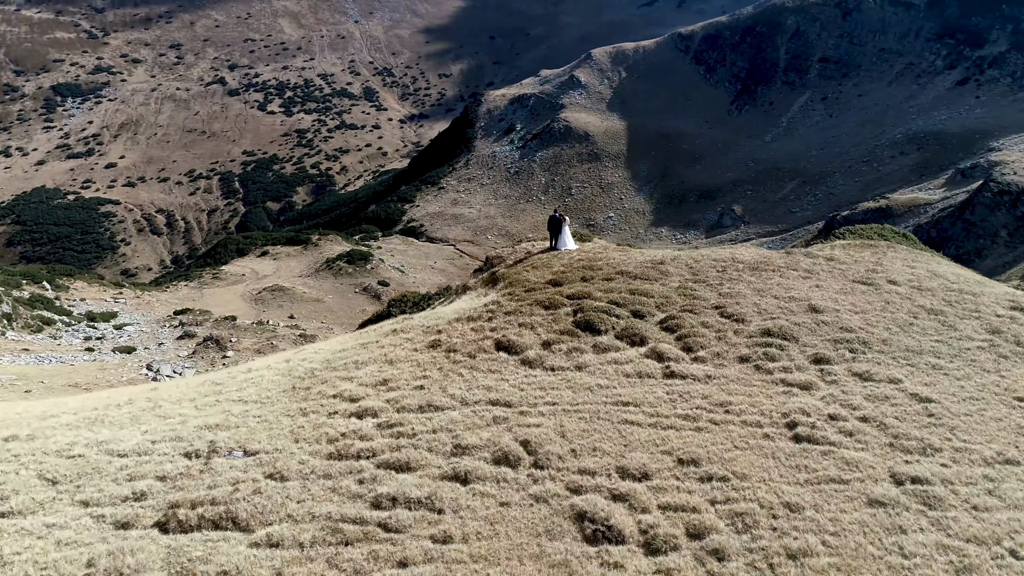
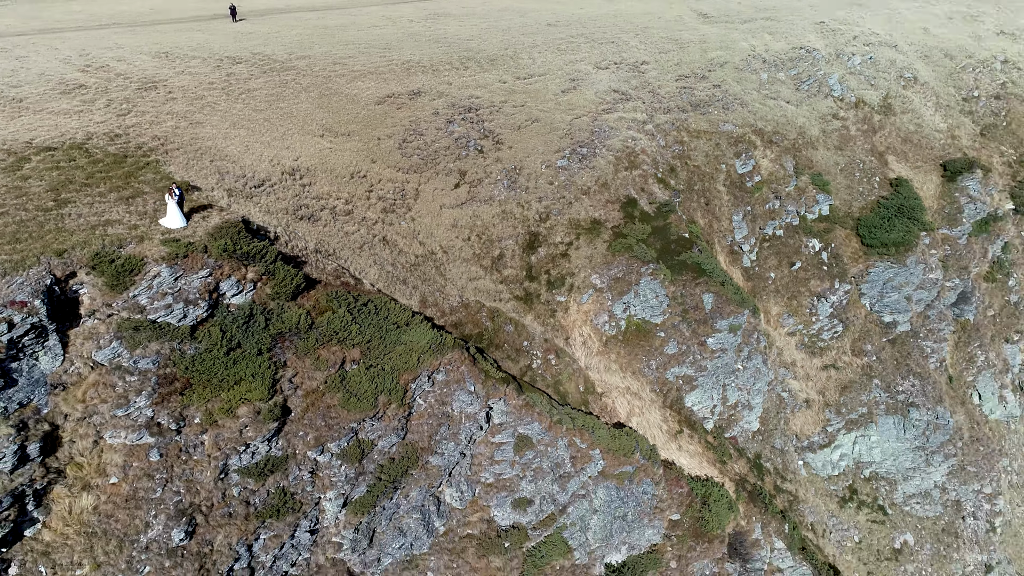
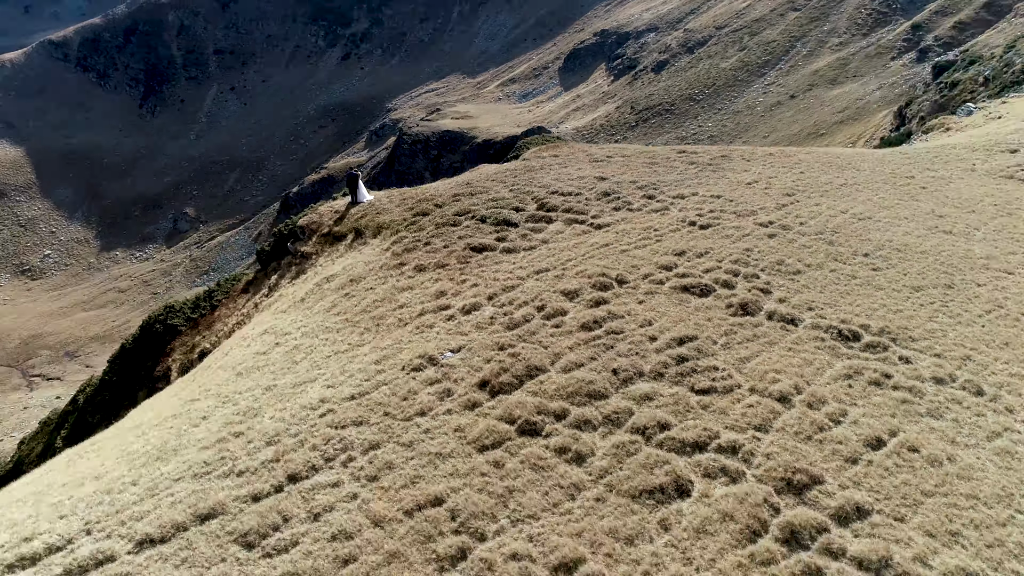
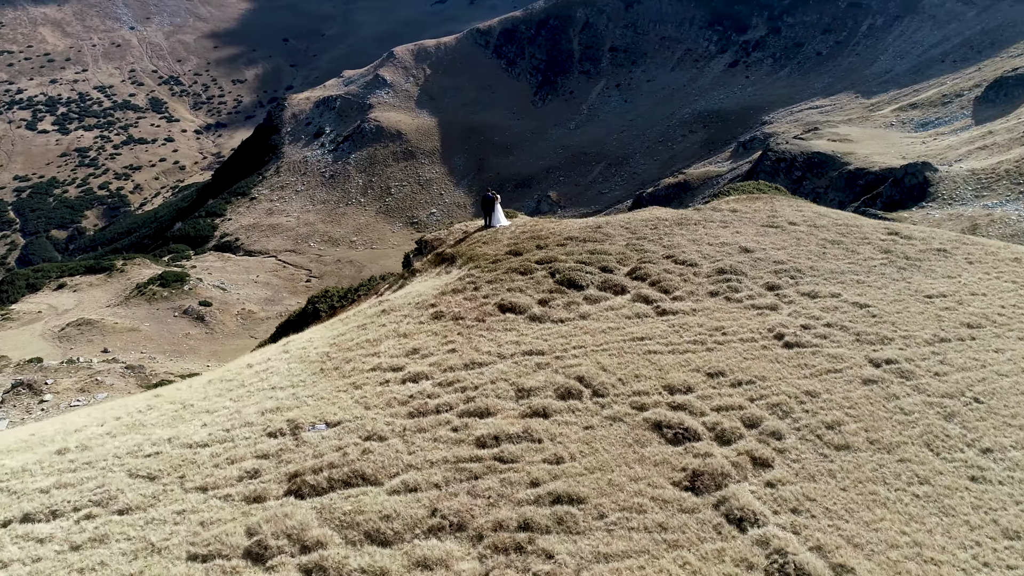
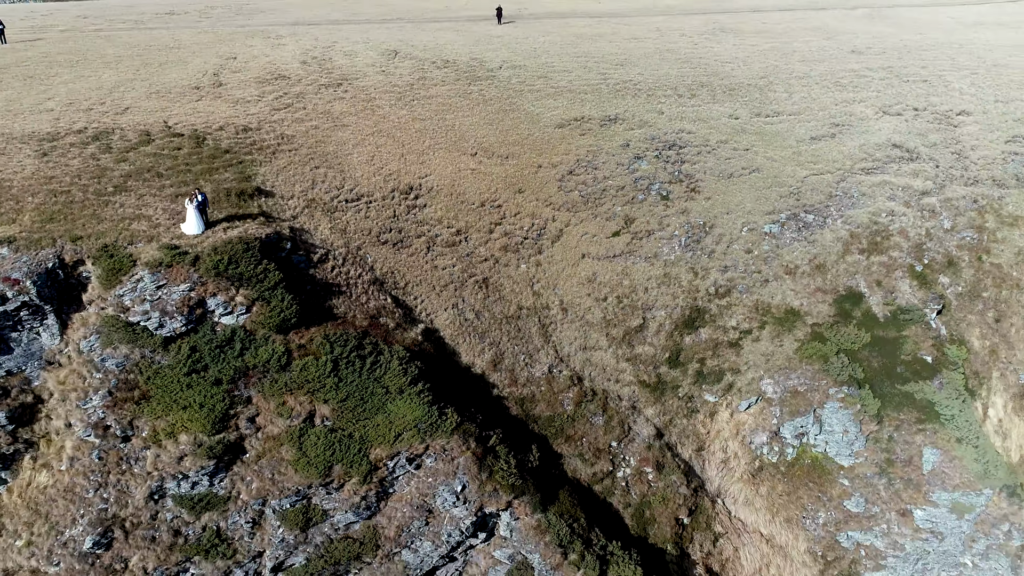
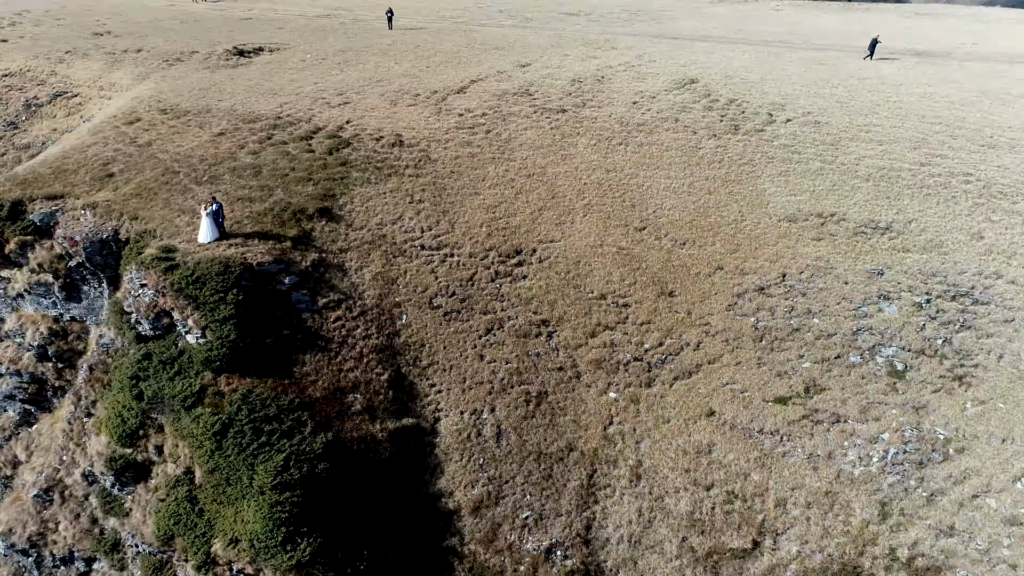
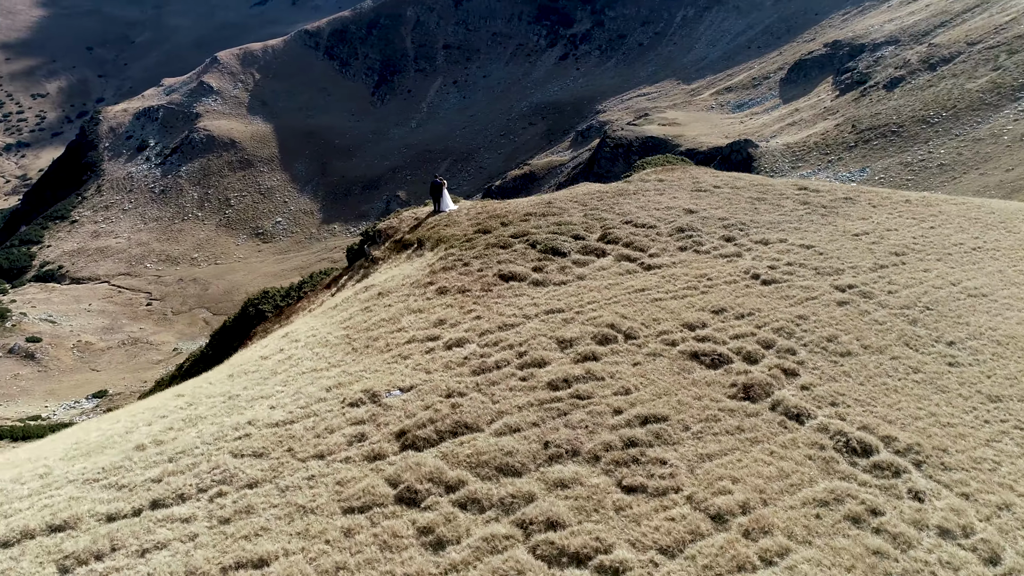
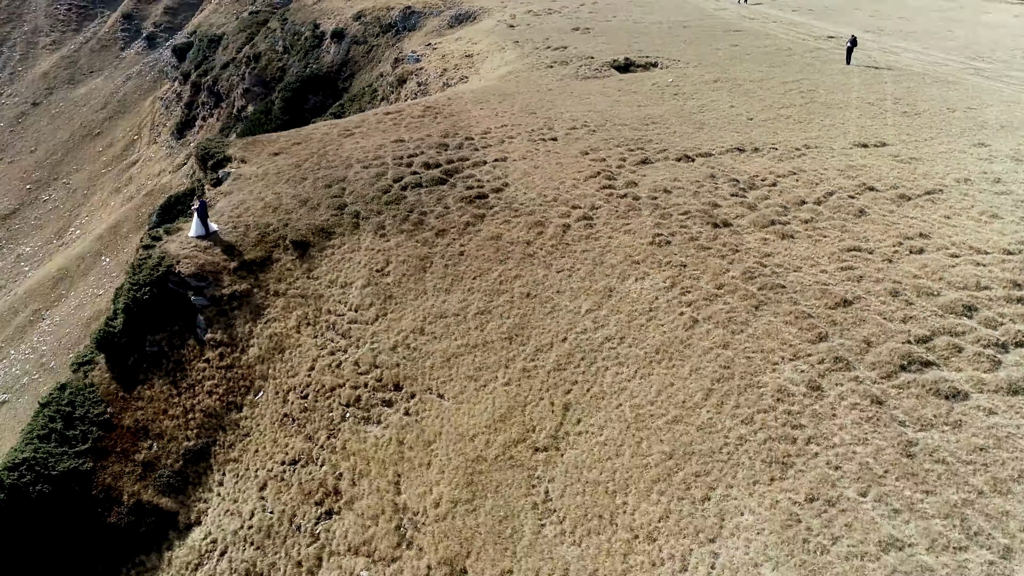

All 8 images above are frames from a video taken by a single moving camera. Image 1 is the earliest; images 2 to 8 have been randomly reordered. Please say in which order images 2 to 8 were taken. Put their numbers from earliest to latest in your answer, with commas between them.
4, 7, 3, 8, 6, 5, 2
